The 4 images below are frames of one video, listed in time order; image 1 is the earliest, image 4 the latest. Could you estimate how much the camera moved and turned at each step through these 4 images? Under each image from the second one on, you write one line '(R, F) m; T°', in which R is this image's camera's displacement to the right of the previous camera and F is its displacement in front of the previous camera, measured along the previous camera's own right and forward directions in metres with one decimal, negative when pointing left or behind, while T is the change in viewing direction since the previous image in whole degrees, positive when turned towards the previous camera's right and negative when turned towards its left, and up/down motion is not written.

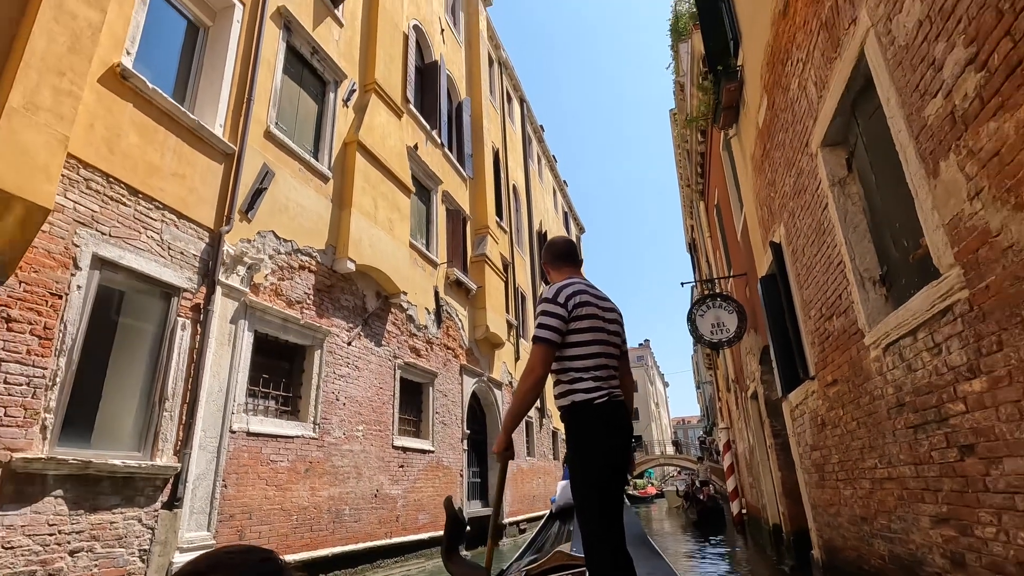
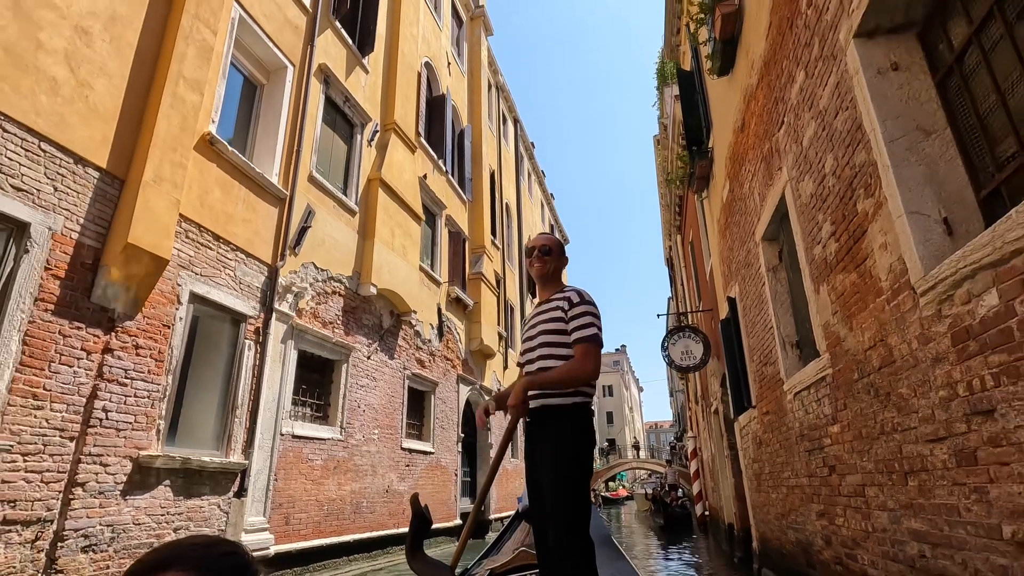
(-0.3, -1.2) m; +2°
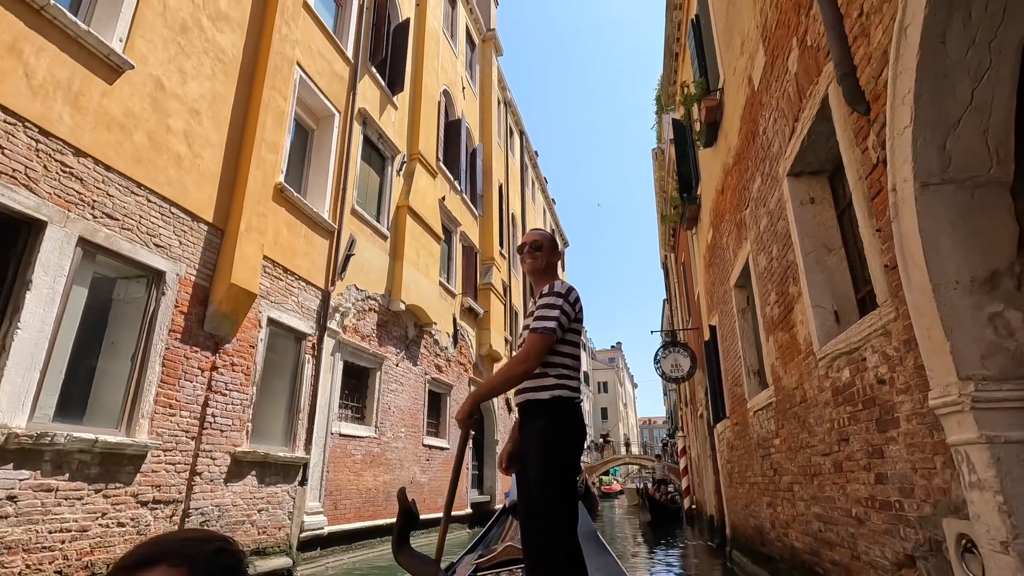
(-0.3, -1.2) m; 0°
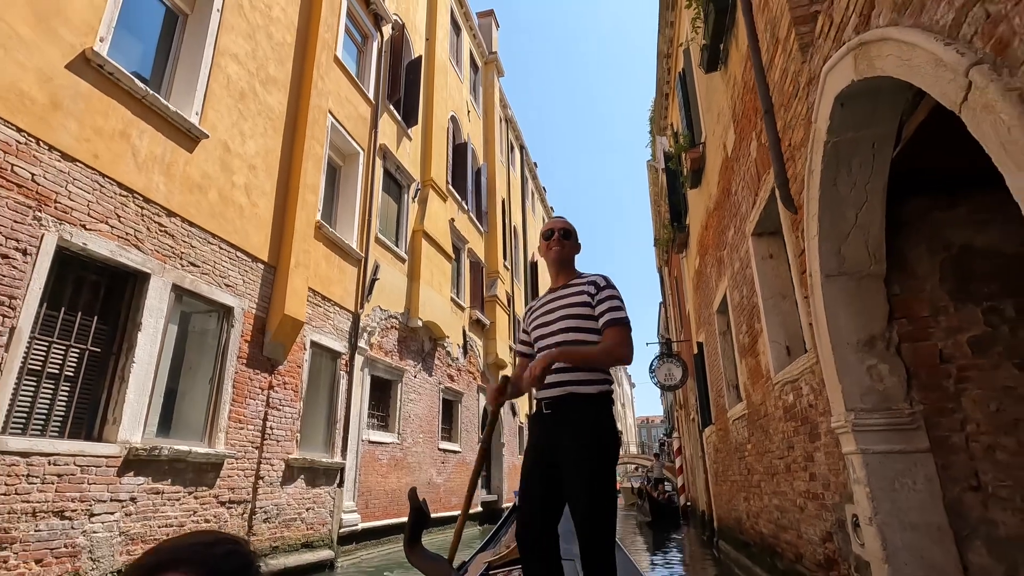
(-0.2, -0.9) m; 0°
